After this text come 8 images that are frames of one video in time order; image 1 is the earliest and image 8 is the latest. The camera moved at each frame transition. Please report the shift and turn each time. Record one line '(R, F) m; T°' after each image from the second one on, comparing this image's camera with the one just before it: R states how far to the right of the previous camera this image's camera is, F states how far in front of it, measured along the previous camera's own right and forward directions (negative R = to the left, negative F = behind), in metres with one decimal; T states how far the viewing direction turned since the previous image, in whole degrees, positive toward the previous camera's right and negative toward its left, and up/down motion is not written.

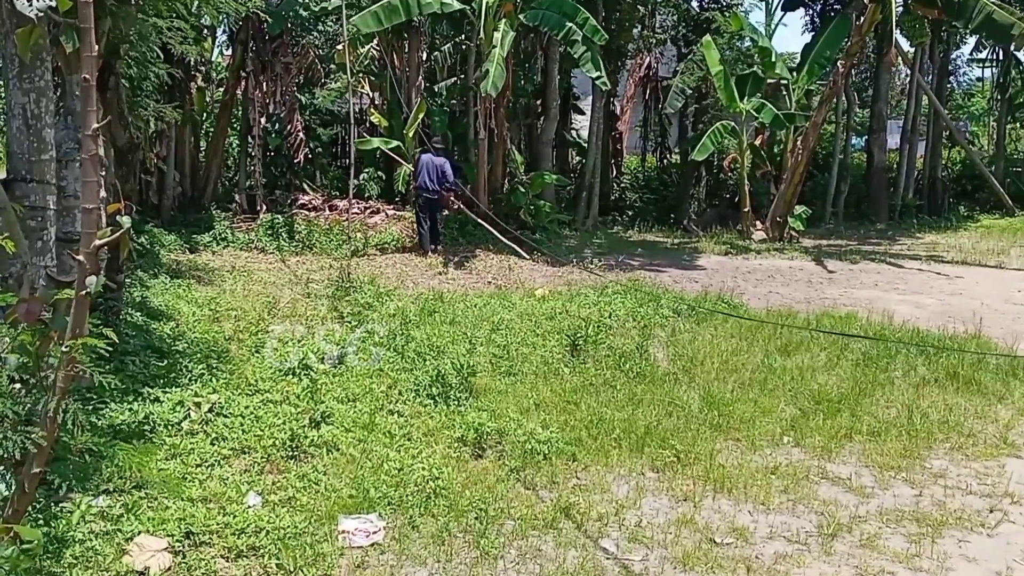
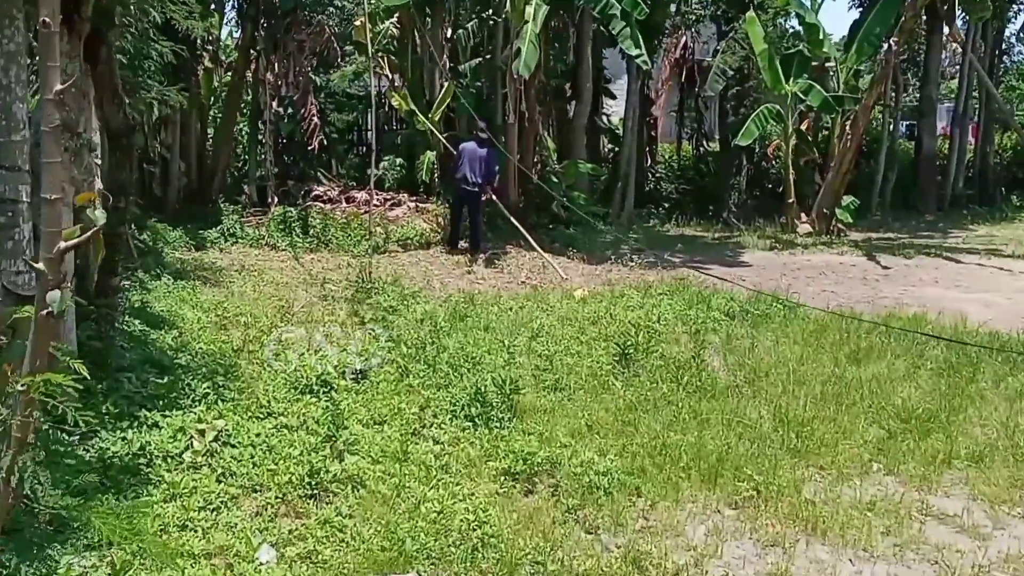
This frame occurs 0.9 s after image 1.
(-0.1, +0.6) m; -1°
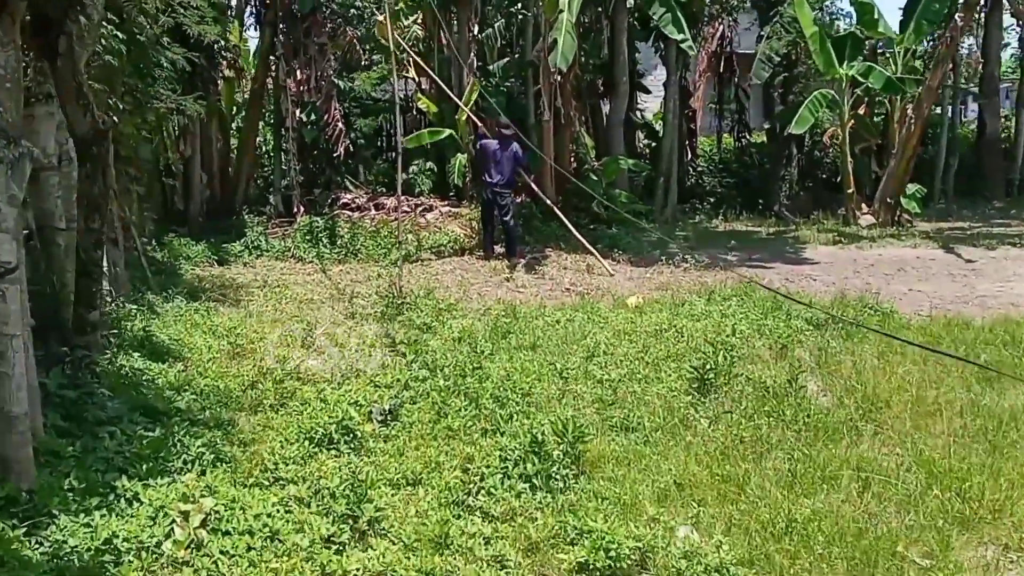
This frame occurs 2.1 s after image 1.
(-0.1, +1.0) m; -1°
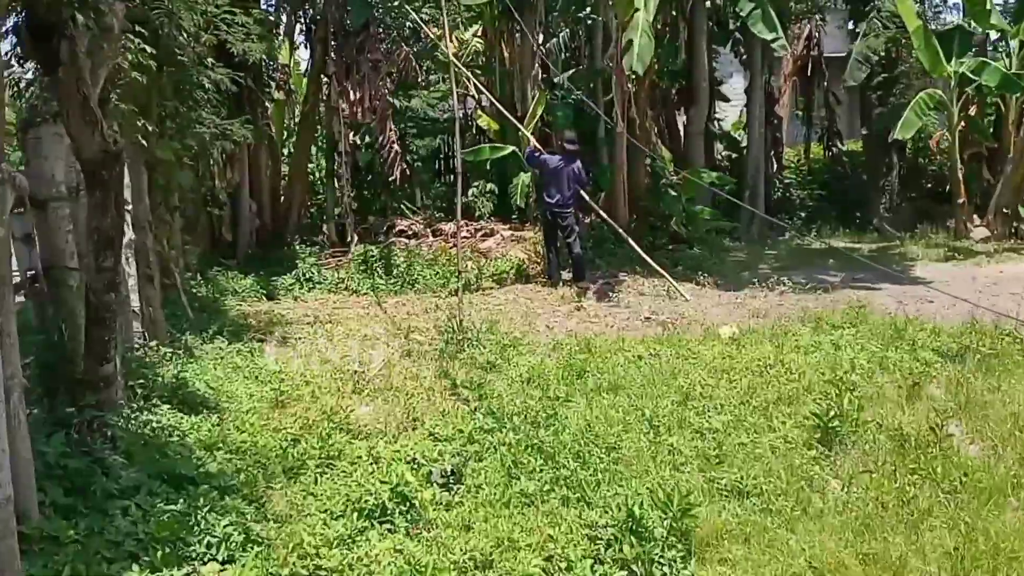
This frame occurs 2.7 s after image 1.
(0.0, +0.7) m; -2°
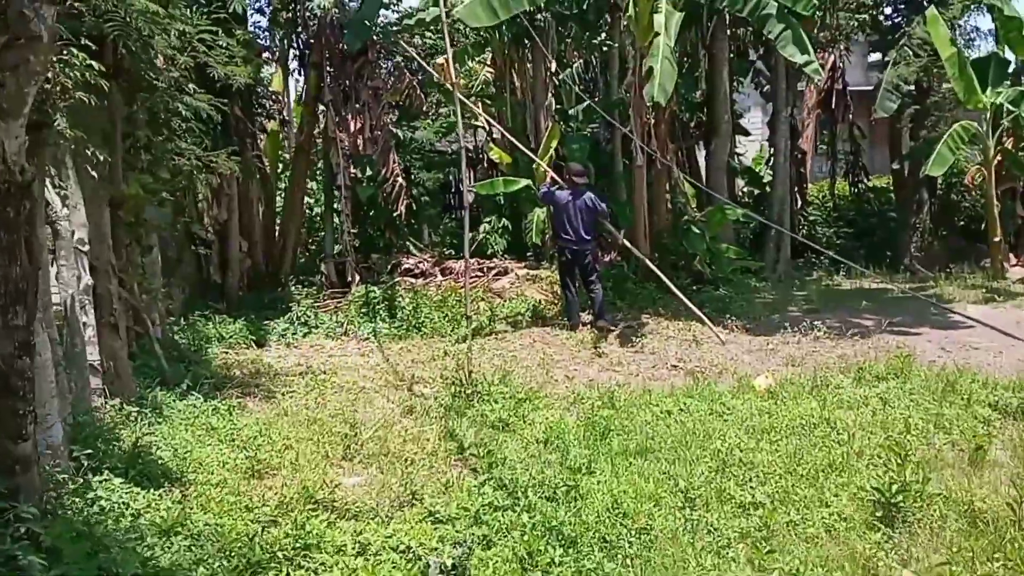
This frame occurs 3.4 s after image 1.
(0.0, +0.7) m; 0°
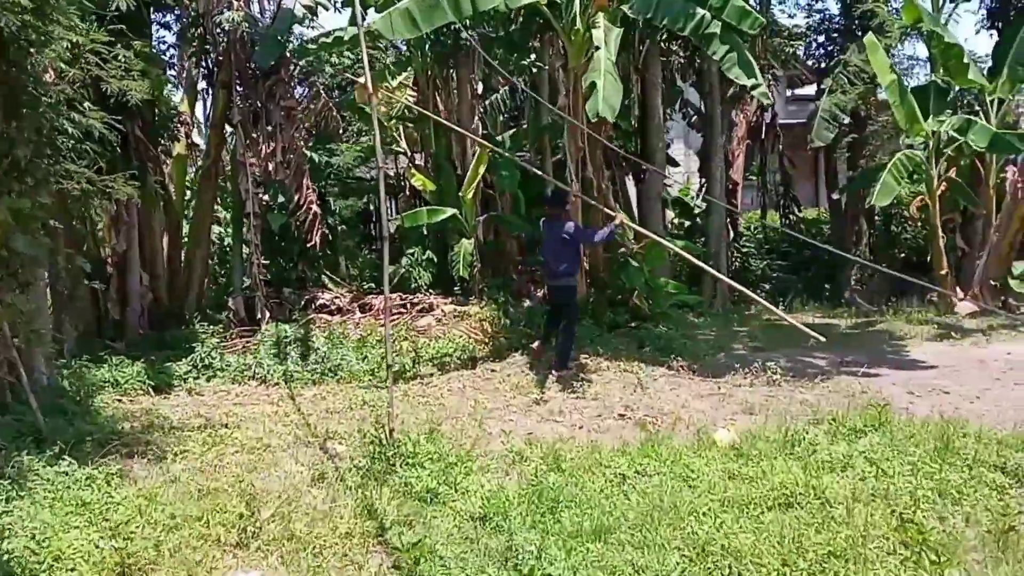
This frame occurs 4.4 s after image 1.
(0.0, +0.8) m; +3°
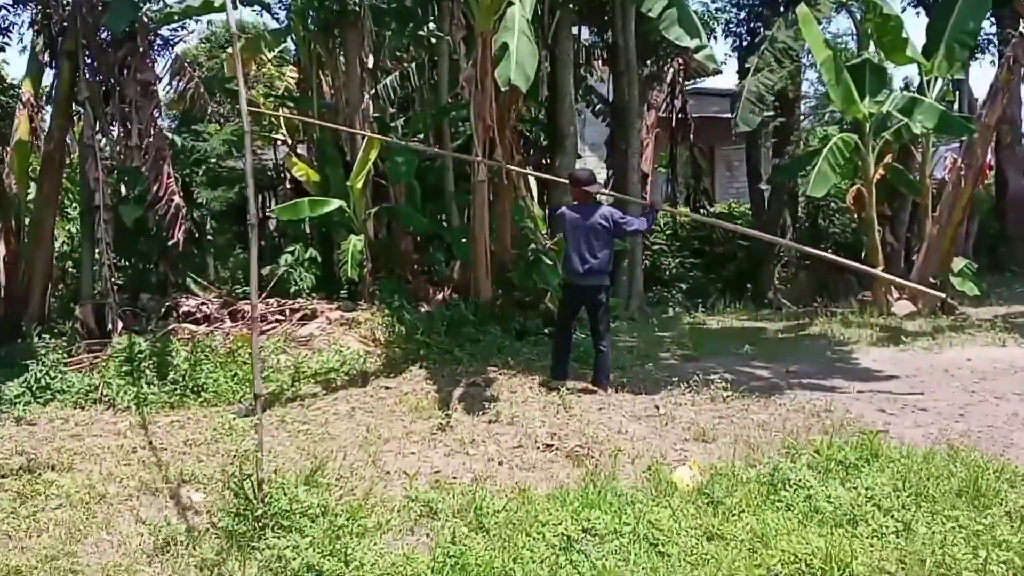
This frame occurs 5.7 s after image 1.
(0.0, +1.3) m; +4°
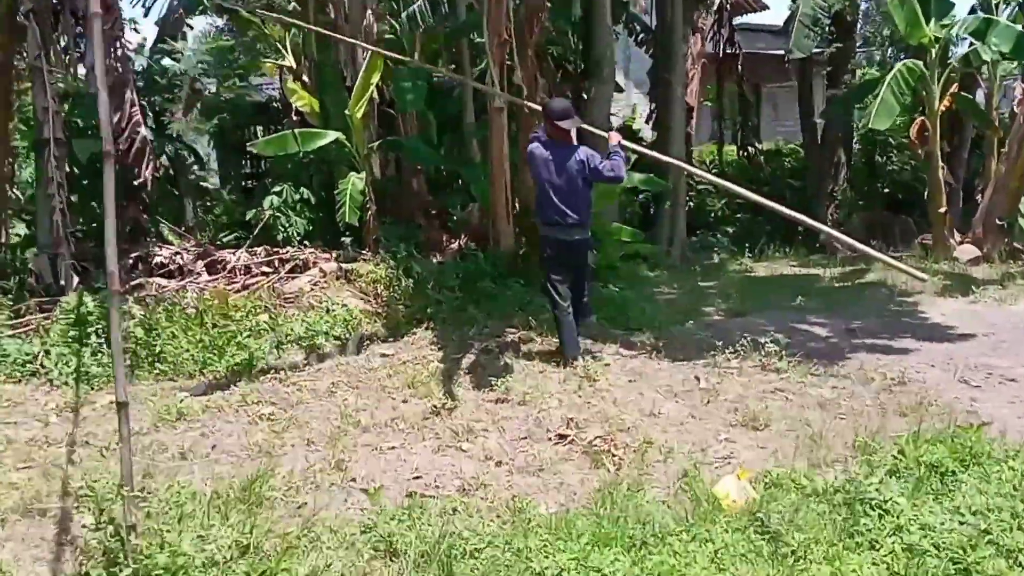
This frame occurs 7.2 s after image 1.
(+0.1, +1.1) m; -2°
